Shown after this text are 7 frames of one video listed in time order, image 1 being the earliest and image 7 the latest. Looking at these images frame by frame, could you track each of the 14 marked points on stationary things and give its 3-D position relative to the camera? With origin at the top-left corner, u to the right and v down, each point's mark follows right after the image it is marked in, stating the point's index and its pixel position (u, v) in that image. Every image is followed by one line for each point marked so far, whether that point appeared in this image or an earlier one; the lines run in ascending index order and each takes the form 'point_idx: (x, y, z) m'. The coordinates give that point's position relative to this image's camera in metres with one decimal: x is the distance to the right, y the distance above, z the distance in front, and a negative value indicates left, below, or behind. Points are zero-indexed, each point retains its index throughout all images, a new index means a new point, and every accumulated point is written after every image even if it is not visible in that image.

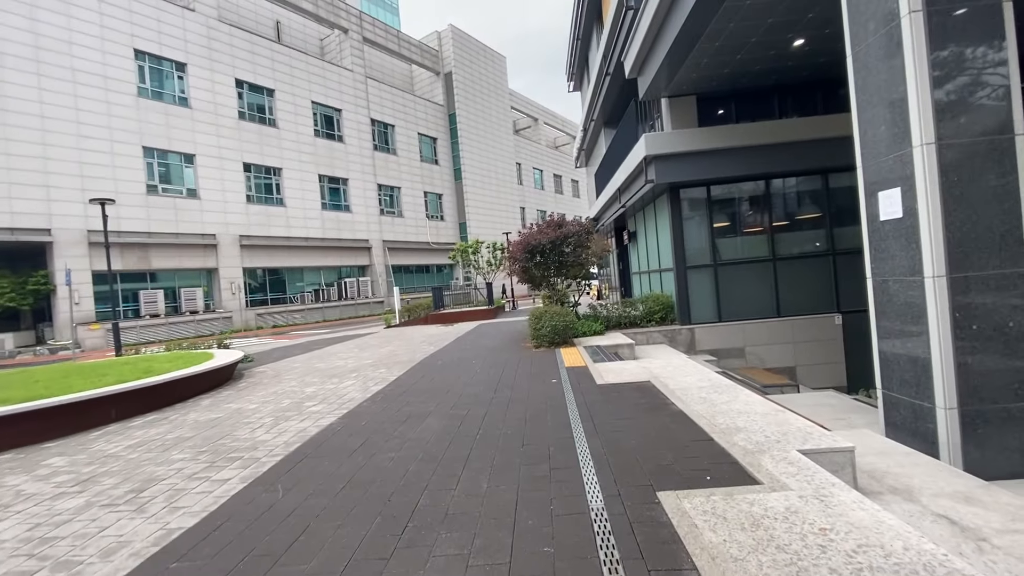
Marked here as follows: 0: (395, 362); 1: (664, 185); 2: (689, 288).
0: (-2.5, -1.6, +10.4) m
1: (+3.9, +2.6, +12.4) m
2: (+4.6, 0.0, +12.5) m
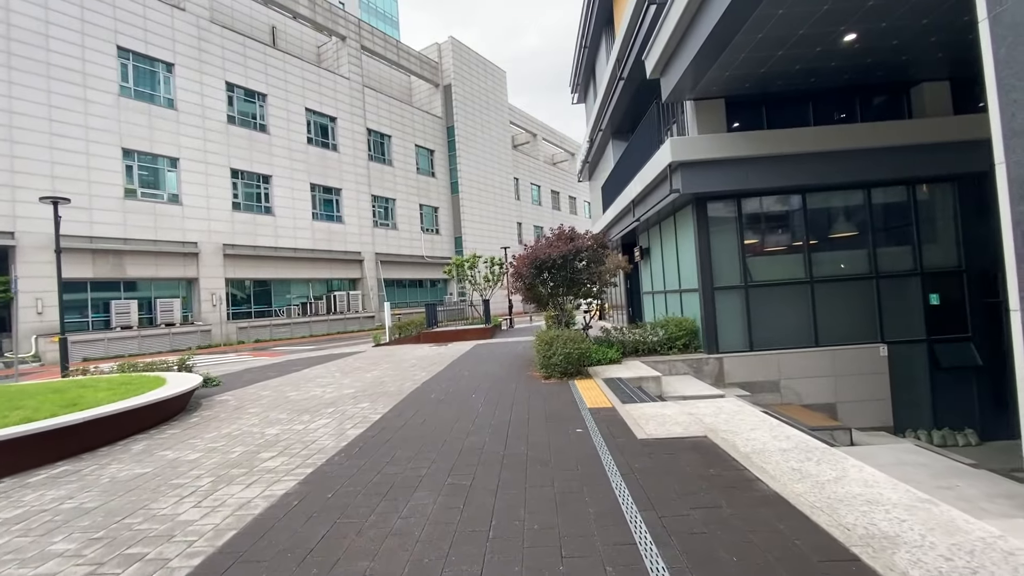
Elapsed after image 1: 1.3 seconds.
0: (-2.4, -1.9, +8.8) m
1: (+4.1, +2.1, +11.1) m
2: (+4.7, -0.6, +11.1) m
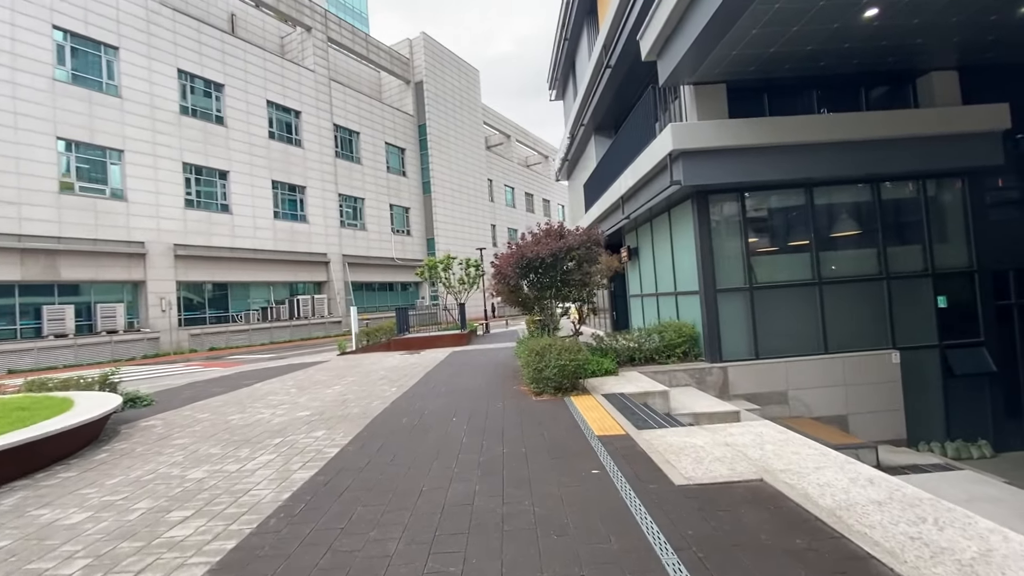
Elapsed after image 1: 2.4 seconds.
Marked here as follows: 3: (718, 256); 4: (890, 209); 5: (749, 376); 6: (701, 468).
0: (-2.6, -1.9, +7.4) m
1: (+3.7, +2.0, +10.1) m
2: (+4.3, -0.6, +10.1) m
3: (+4.3, +0.7, +10.2) m
4: (+8.1, +1.7, +10.5) m
5: (+4.8, -1.8, +9.9) m
6: (+1.7, -1.6, +4.3) m
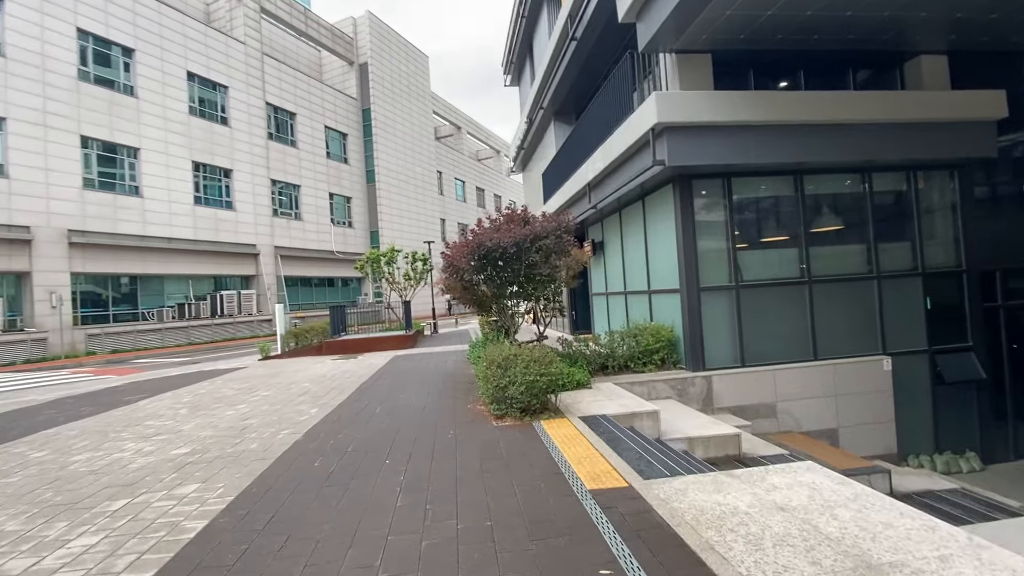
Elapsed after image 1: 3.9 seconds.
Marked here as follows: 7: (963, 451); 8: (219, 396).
0: (-3.1, -1.9, +5.4) m
1: (+2.9, +2.1, +8.8) m
2: (+3.5, -0.6, +8.8) m
3: (+3.5, +0.8, +8.9) m
4: (+7.3, +1.7, +9.6) m
5: (+4.0, -1.8, +8.7) m
6: (+1.4, -1.6, +2.8) m
7: (+8.8, -3.2, +9.5) m
8: (-5.8, -2.1, +9.6) m
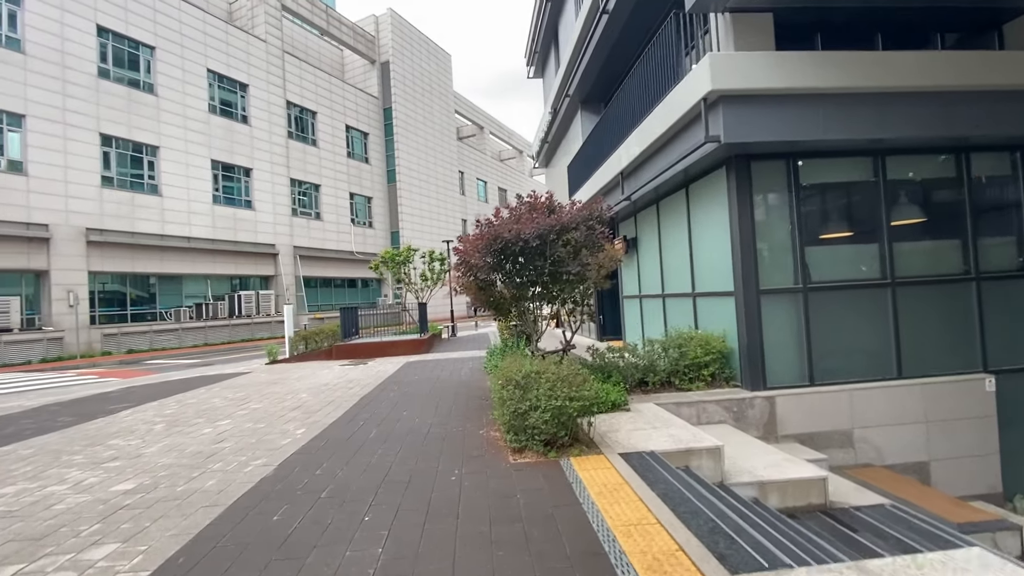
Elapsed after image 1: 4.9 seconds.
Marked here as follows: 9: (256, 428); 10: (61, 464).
0: (-2.9, -1.8, +4.3) m
1: (+3.3, +2.1, +7.4) m
2: (+3.8, -0.6, +7.4) m
3: (+3.9, +0.7, +7.5) m
4: (+7.6, +1.6, +8.0) m
5: (+4.3, -1.8, +7.2) m
6: (+1.5, -1.6, +1.4) m
7: (+9.1, -3.3, +7.8) m
8: (-5.4, -2.1, +8.6) m
9: (-3.6, -1.9, +6.8) m
10: (-5.1, -2.0, +5.6) m
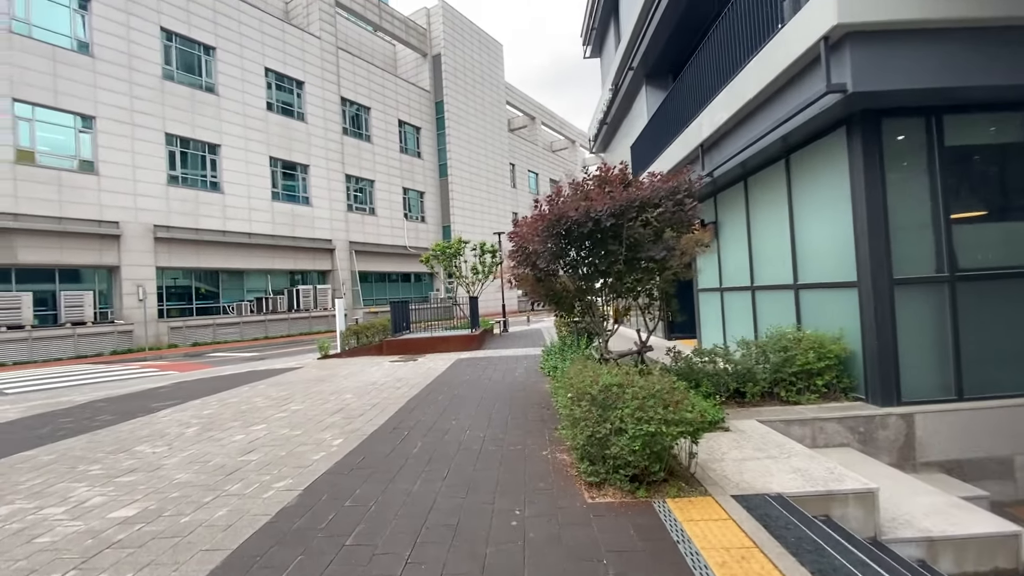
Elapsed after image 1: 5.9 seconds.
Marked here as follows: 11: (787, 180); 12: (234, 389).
0: (-2.4, -1.8, +3.5) m
1: (+4.1, +2.2, +5.9) m
2: (+4.7, -0.5, +5.9) m
3: (+4.7, +0.8, +6.0) m
4: (+8.5, +1.8, +6.0) m
5: (+5.1, -1.7, +5.7) m
6: (+1.7, -1.5, +0.2) m
7: (+10.0, -3.1, +5.7) m
8: (-4.4, -2.0, +8.1) m
9: (-2.8, -1.8, +6.1) m
10: (-4.4, -1.9, +5.0) m
11: (+4.3, +1.7, +7.6) m
12: (-5.7, -2.1, +10.0) m
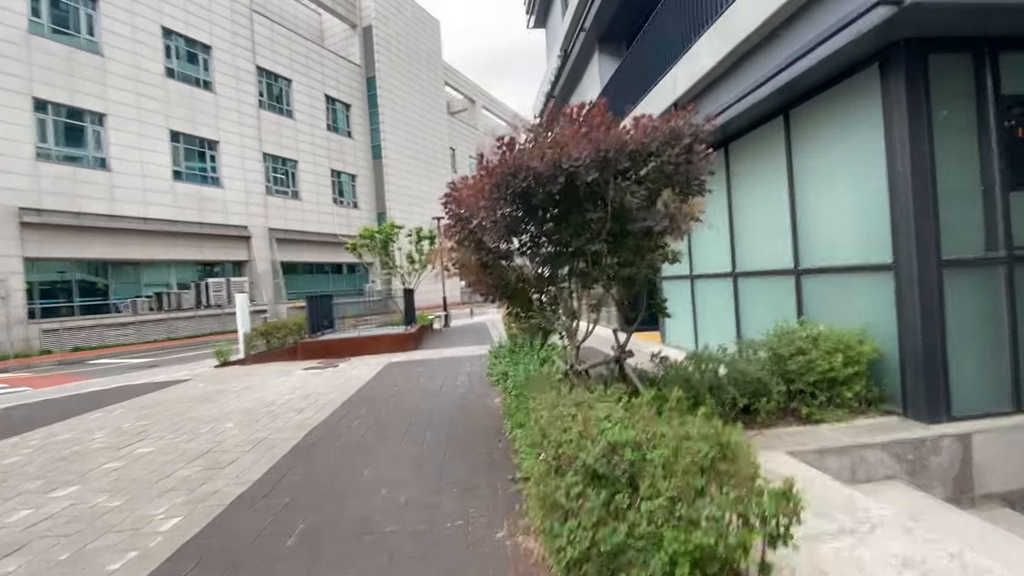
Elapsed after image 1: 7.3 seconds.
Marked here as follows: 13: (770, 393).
0: (-2.6, -1.7, +1.4) m
1: (+3.5, +2.3, +4.5) m
2: (+4.1, -0.3, +4.6) m
3: (+4.1, +1.0, +4.7) m
4: (+7.9, +2.0, +5.2) m
5: (+4.6, -1.5, +4.5) m
6: (+1.9, -1.5, -1.4) m
7: (+9.4, -2.9, +5.1) m
8: (-5.1, -1.9, +5.7) m
9: (-3.3, -1.8, +4.0) m
10: (-4.8, -1.9, +2.7) m
11: (+3.5, +1.9, +6.2) m
12: (-6.7, -2.0, +7.5) m
13: (+2.6, -1.0, +4.9) m
